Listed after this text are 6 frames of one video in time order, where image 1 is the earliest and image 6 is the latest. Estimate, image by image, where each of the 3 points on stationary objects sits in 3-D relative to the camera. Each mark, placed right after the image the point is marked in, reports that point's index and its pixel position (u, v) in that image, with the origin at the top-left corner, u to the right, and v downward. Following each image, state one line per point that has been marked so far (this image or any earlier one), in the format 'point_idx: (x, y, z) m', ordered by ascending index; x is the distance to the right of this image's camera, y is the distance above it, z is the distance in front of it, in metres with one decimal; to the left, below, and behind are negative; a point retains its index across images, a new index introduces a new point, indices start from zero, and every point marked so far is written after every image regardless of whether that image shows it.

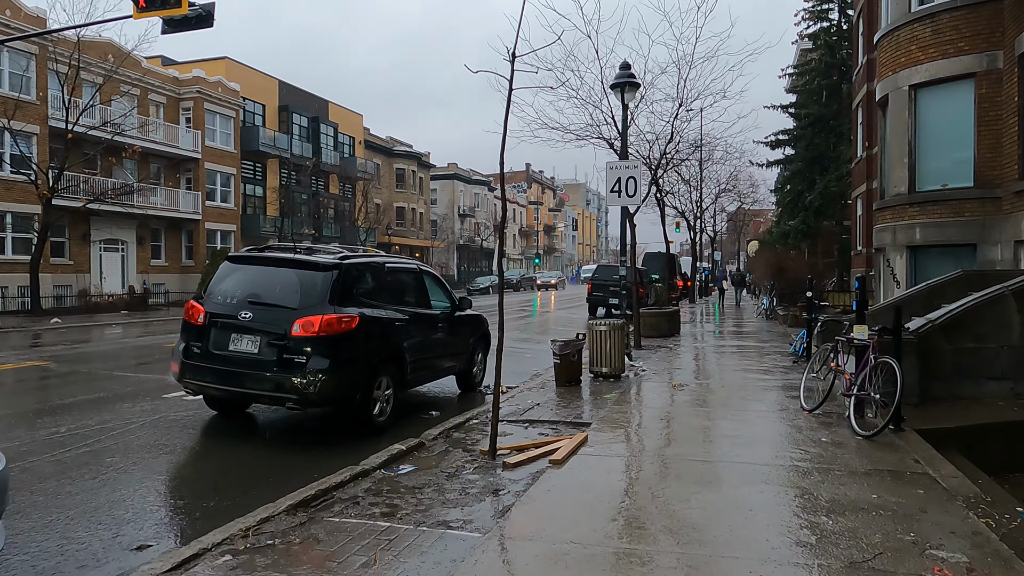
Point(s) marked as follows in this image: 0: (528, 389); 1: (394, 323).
0: (+0.2, -1.4, +9.9) m
1: (-1.3, -0.4, +7.6) m
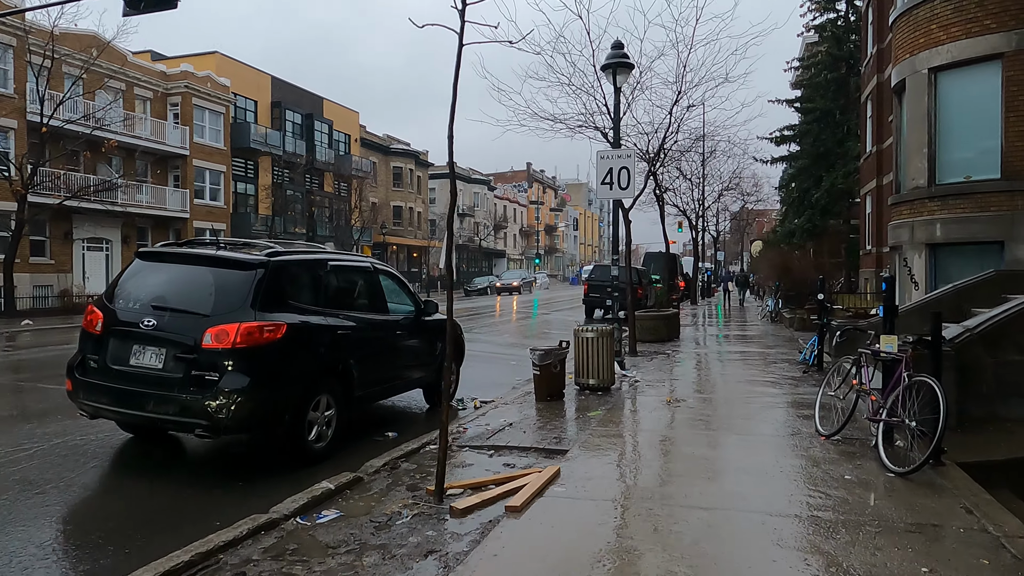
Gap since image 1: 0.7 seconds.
0: (-0.1, -1.4, +8.8) m
1: (-1.6, -0.4, +6.5) m
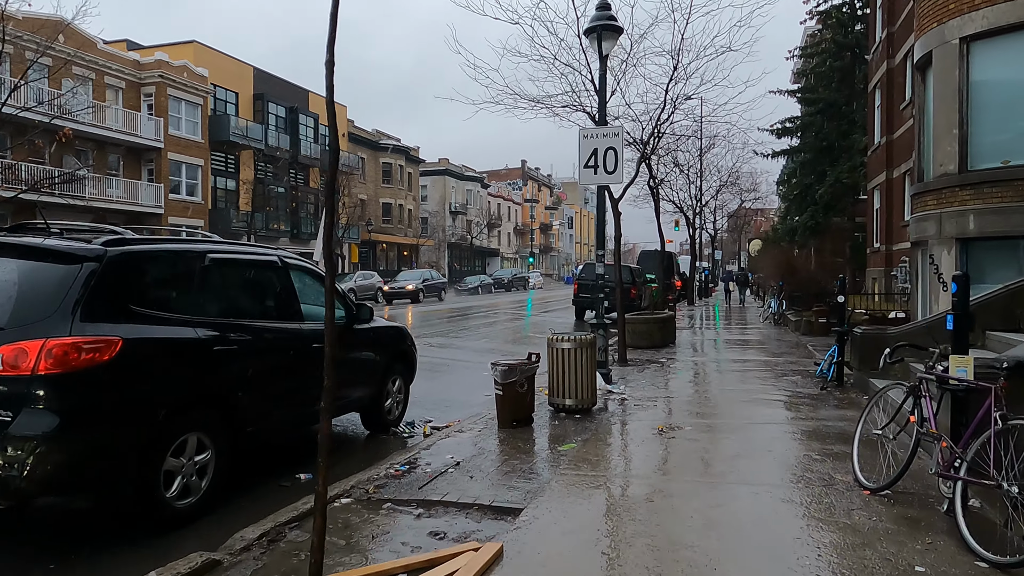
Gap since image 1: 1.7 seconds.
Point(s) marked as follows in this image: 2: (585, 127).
0: (-0.5, -1.4, +7.2) m
1: (-2.0, -0.4, +4.8) m
2: (+1.0, +2.3, +10.0) m
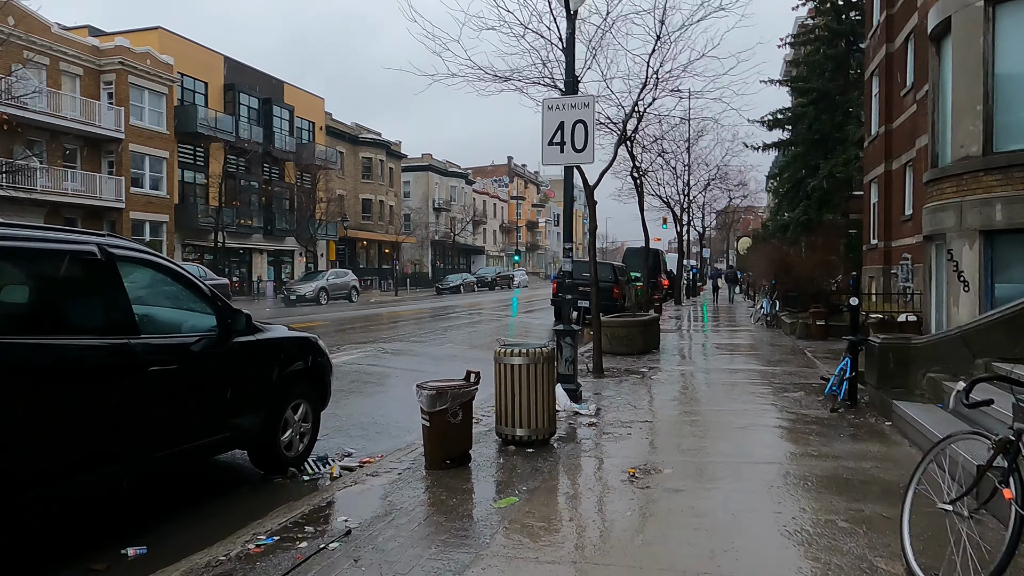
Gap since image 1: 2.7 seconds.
0: (-1.1, -1.4, +5.6) m
1: (-2.5, -0.4, +3.2) m
2: (+0.5, +2.3, +8.5) m
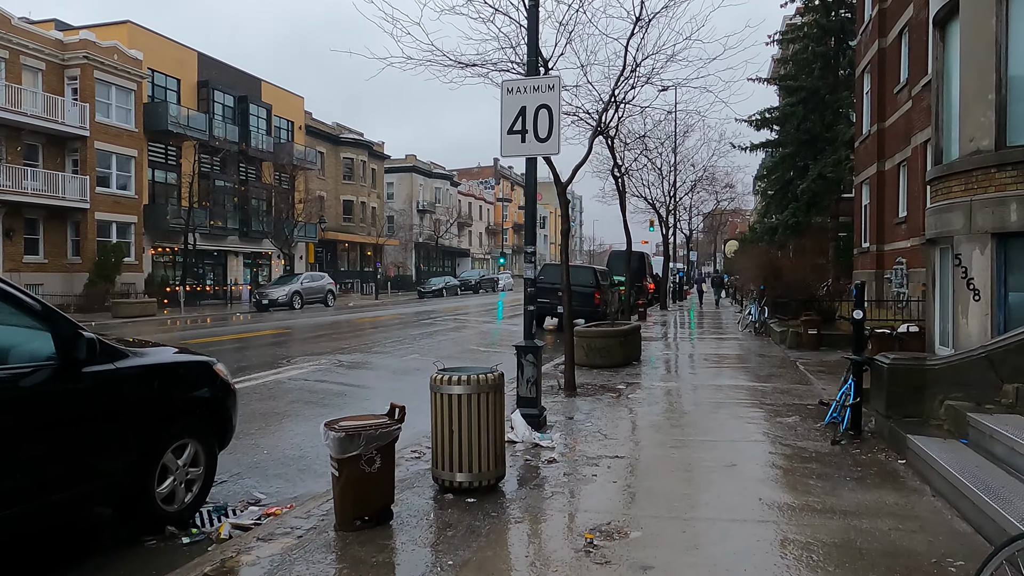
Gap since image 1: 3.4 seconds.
0: (-1.5, -1.5, +4.5) m
1: (-2.9, -0.5, +2.1) m
2: (0.0, +2.2, +7.4) m
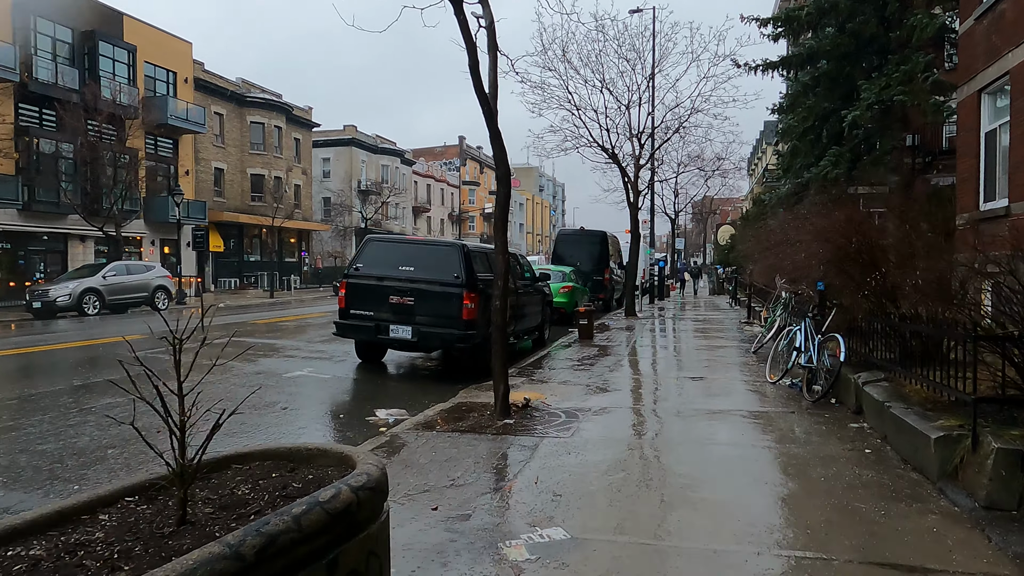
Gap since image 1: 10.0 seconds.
0: (-4.2, -1.7, -6.0) m
1: (-5.6, -0.7, -8.5) m
2: (-2.8, +2.1, -3.2) m
